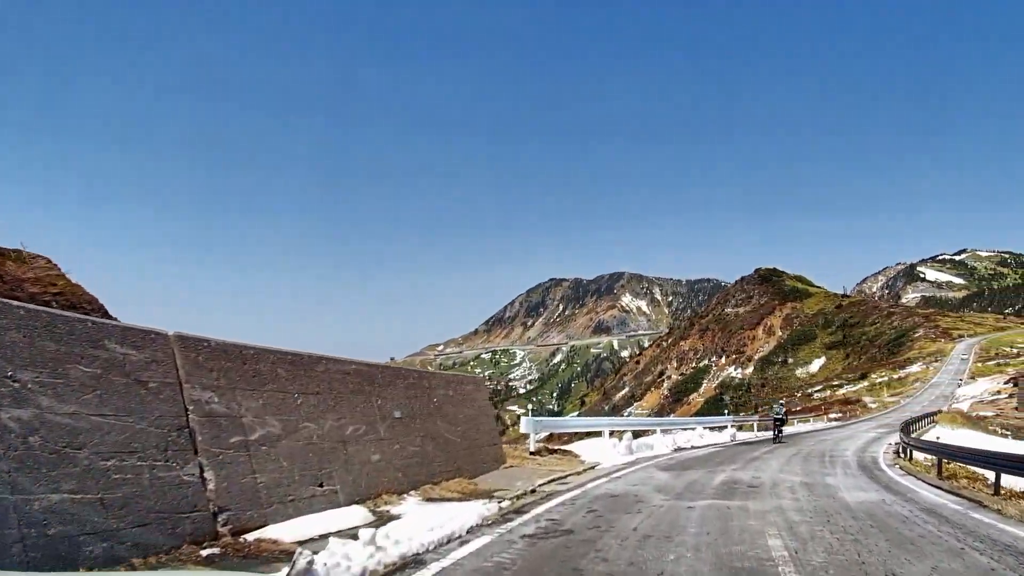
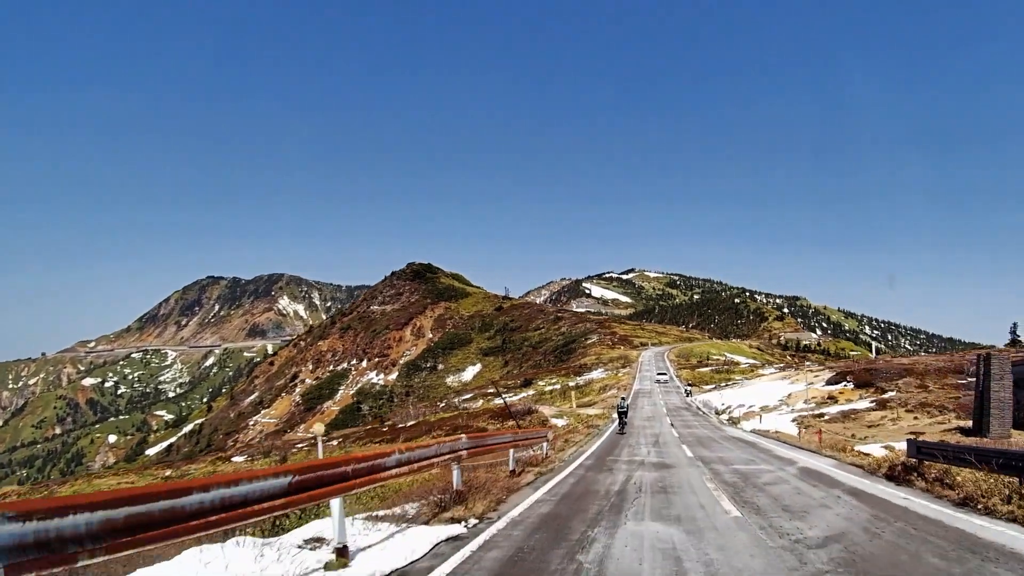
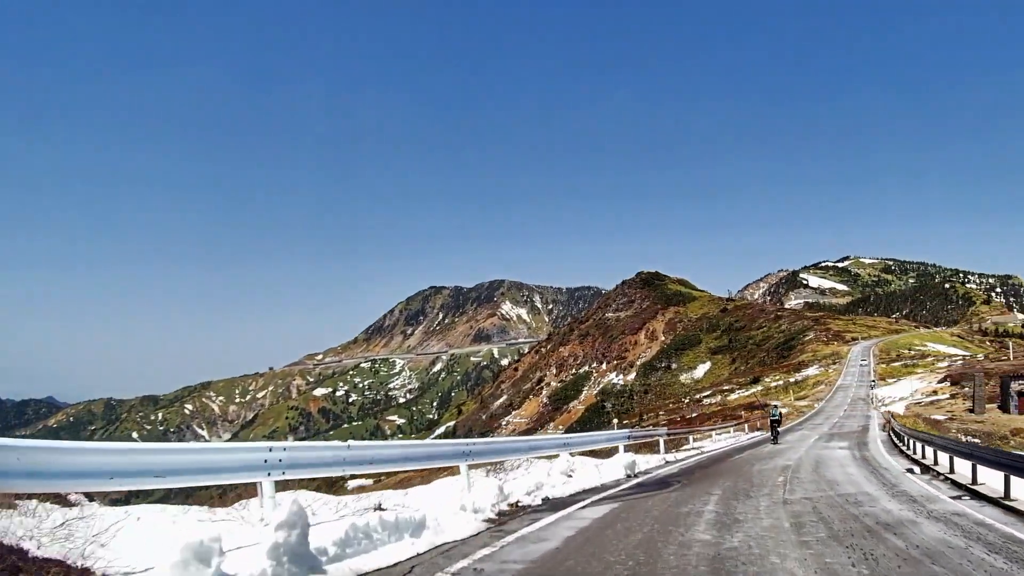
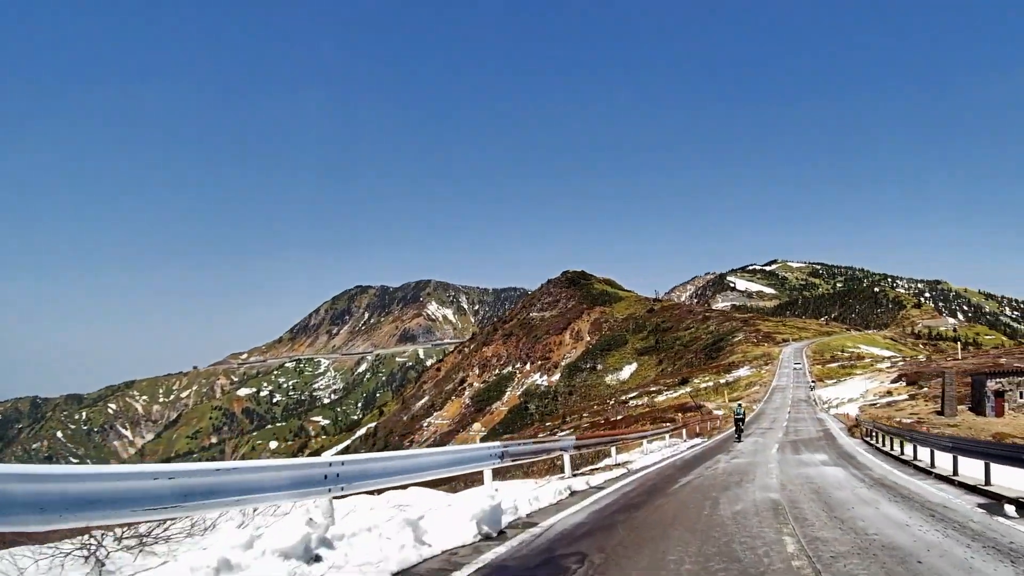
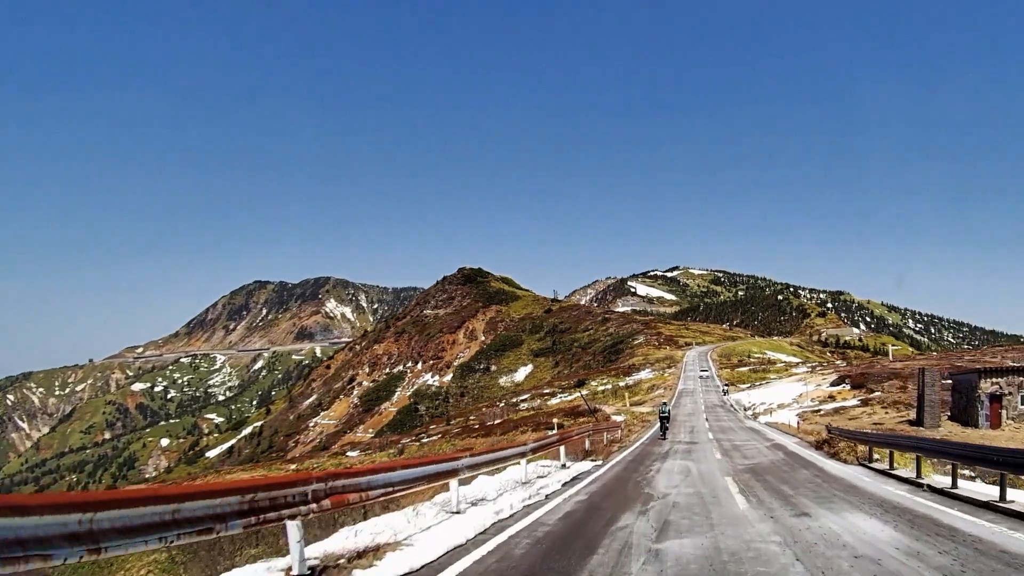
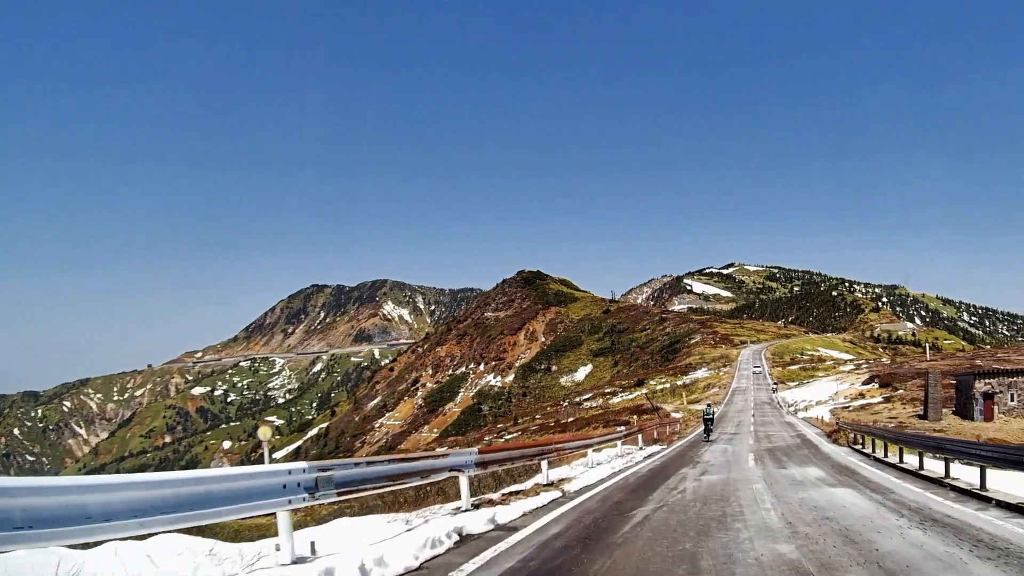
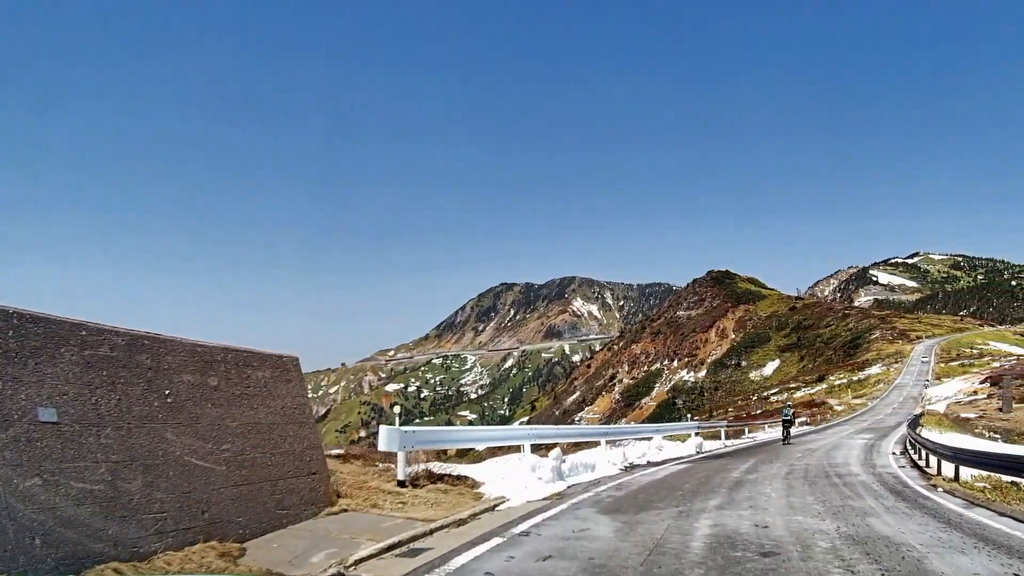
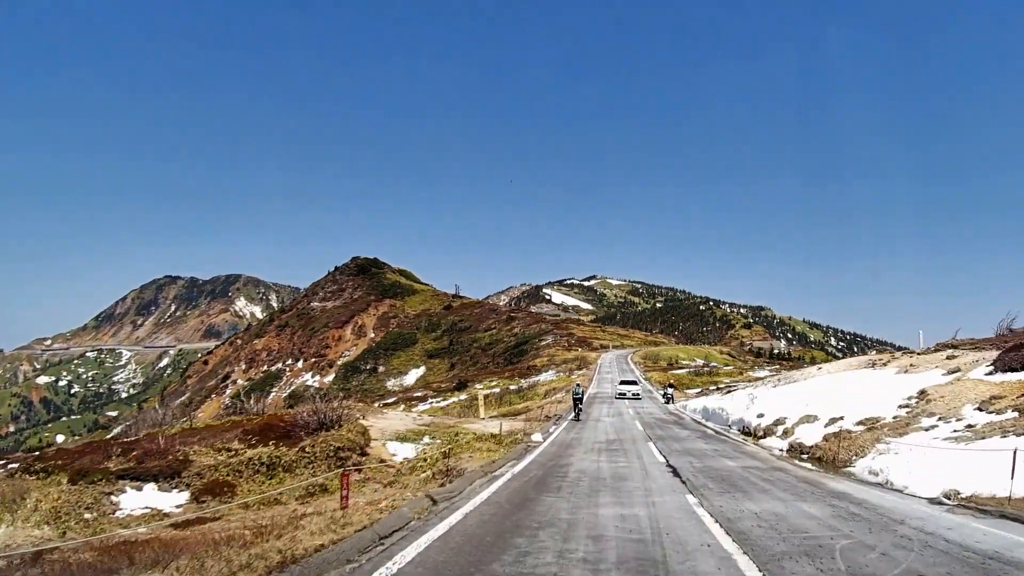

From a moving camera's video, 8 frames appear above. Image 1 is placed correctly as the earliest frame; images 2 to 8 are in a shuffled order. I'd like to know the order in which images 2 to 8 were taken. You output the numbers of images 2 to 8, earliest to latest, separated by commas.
7, 3, 4, 6, 5, 2, 8
